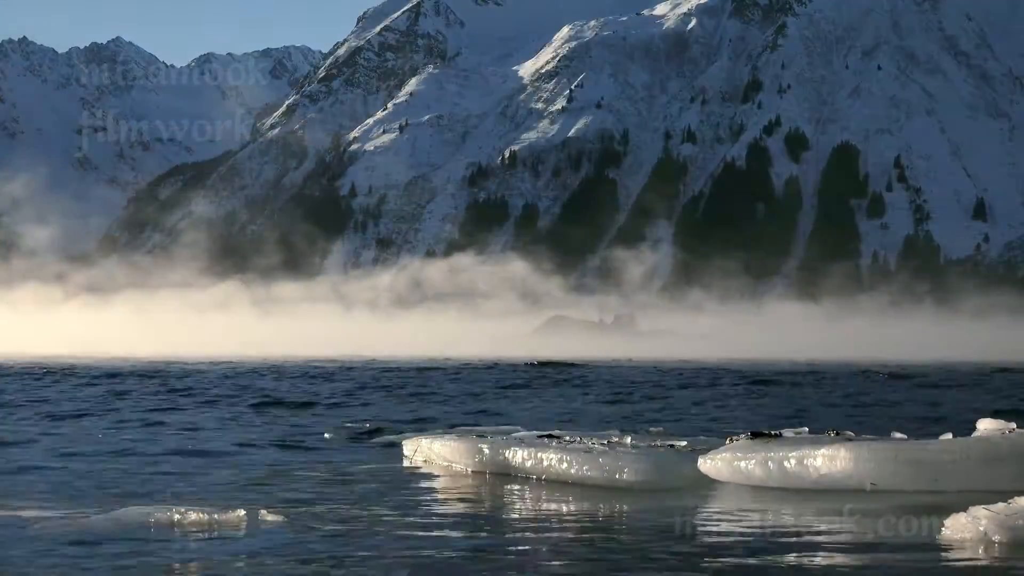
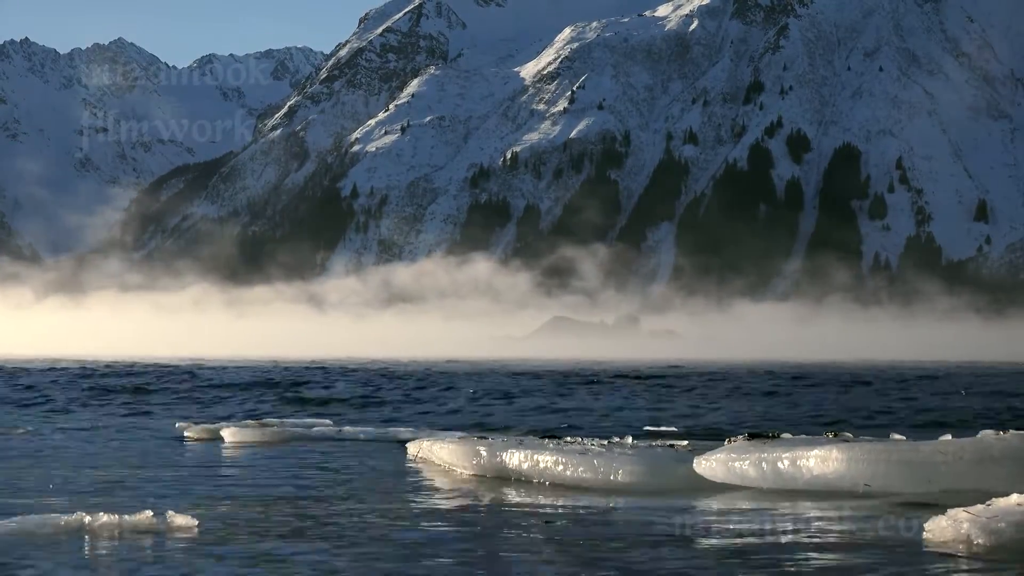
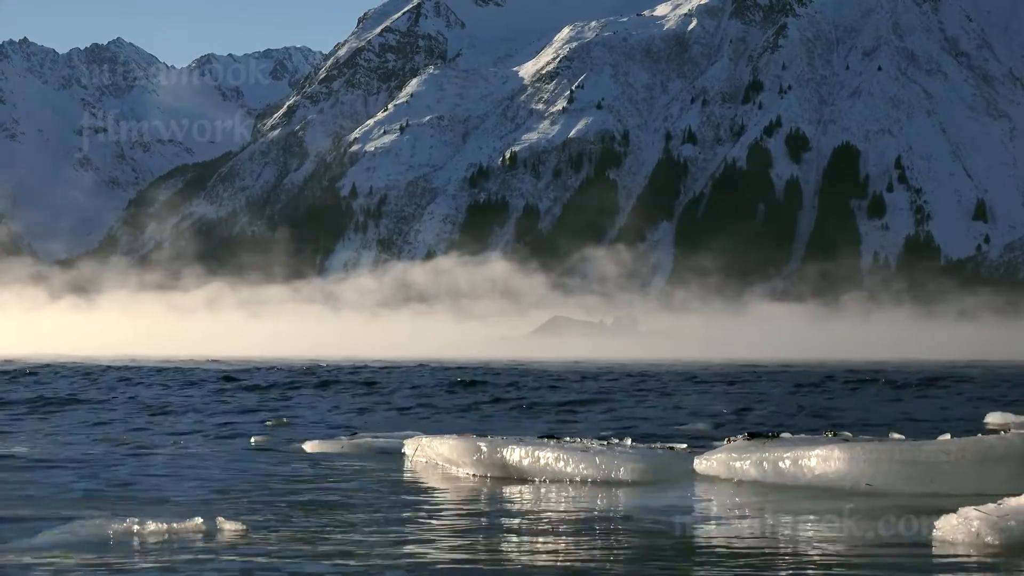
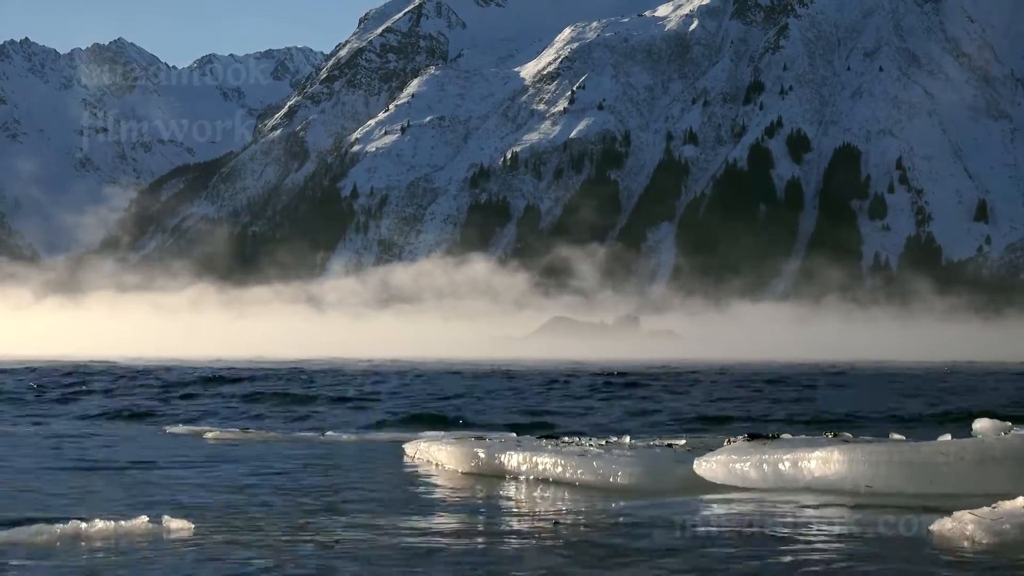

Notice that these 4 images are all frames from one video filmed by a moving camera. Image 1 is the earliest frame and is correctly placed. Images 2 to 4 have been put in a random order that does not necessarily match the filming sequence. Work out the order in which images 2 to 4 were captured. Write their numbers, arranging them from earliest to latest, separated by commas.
3, 2, 4
